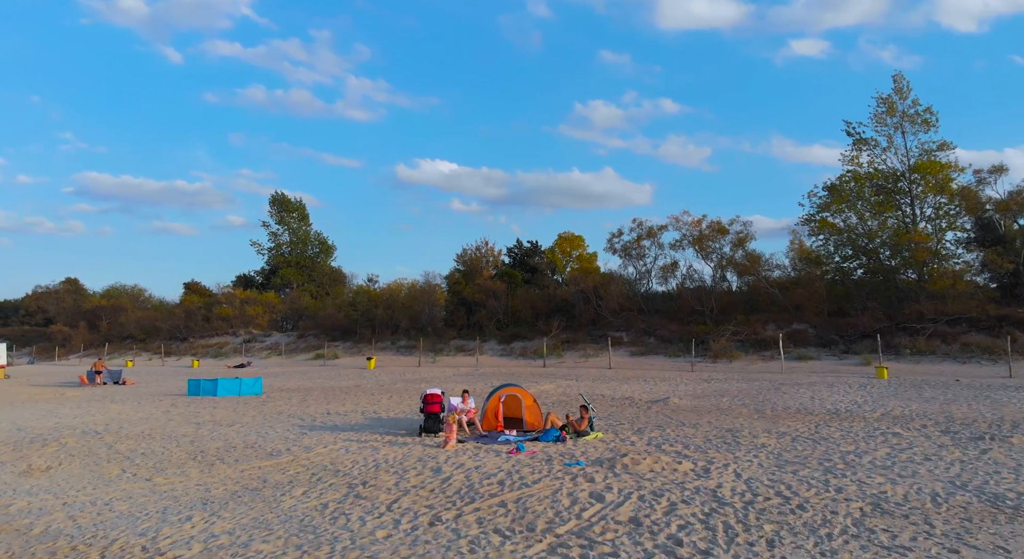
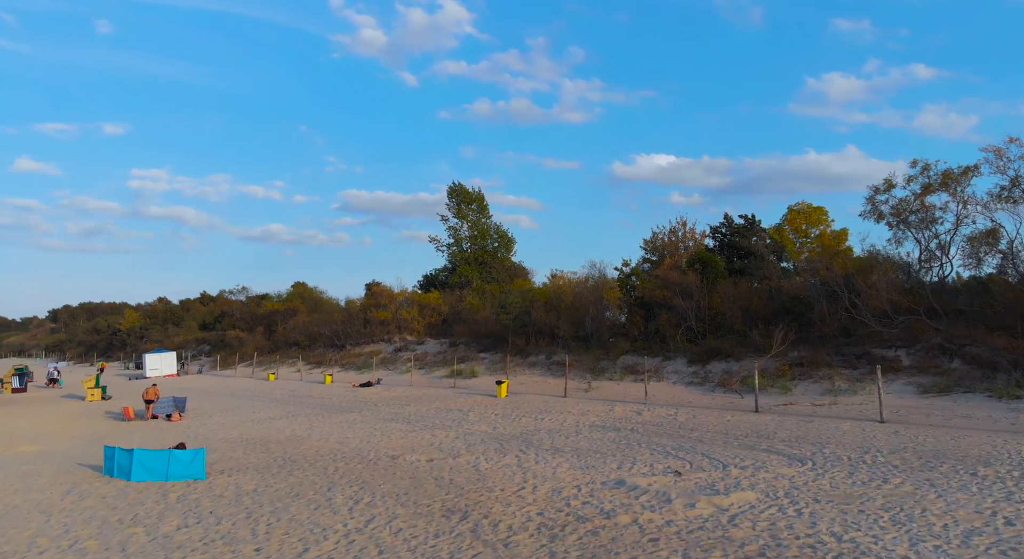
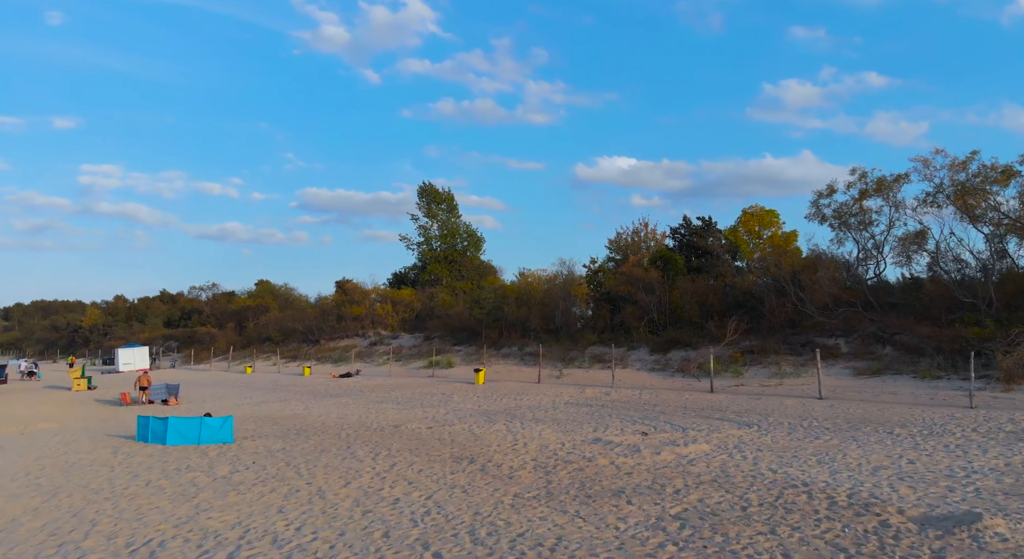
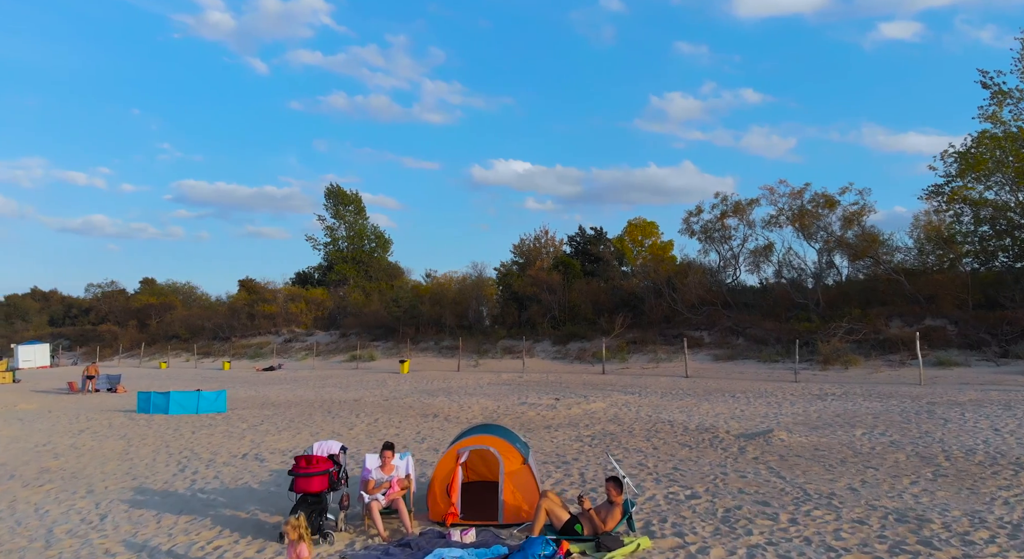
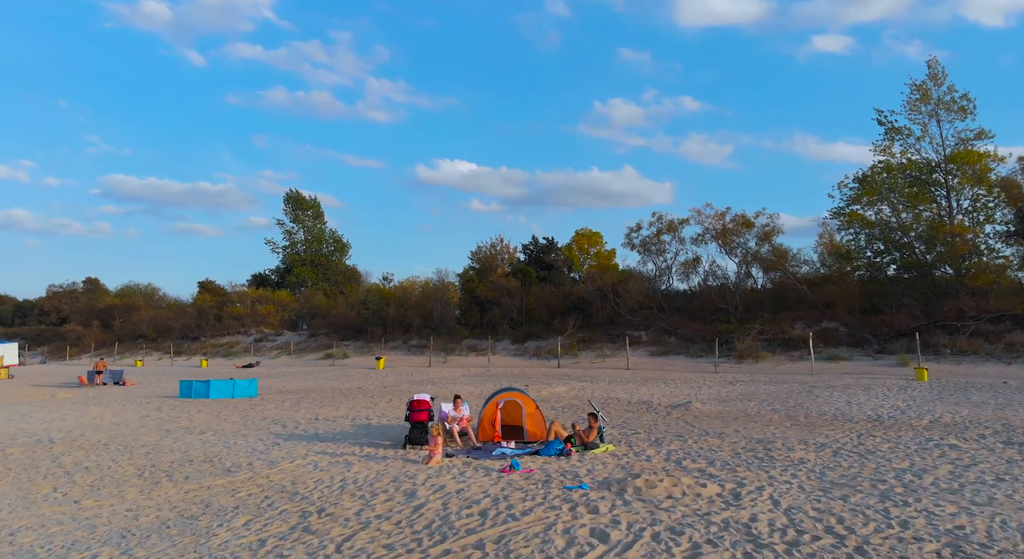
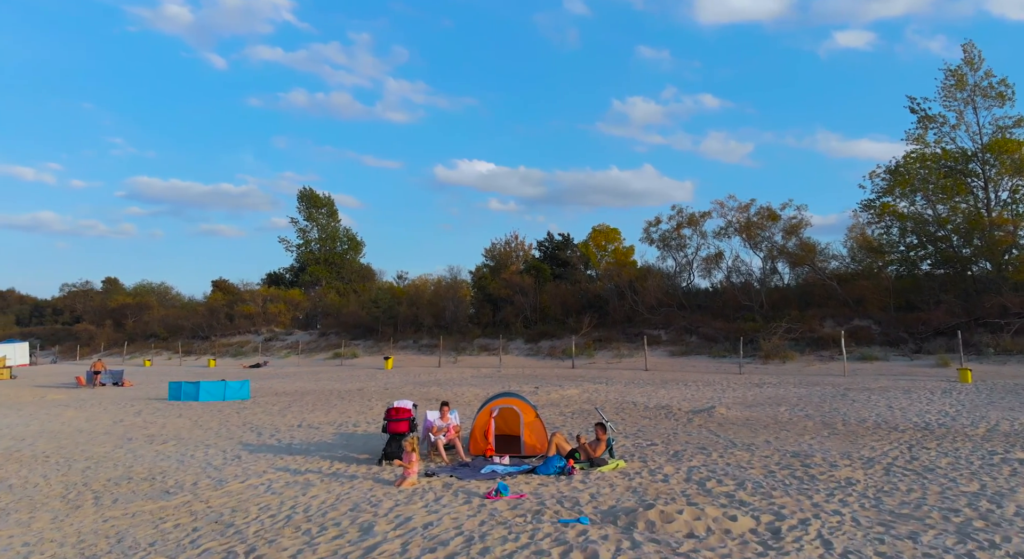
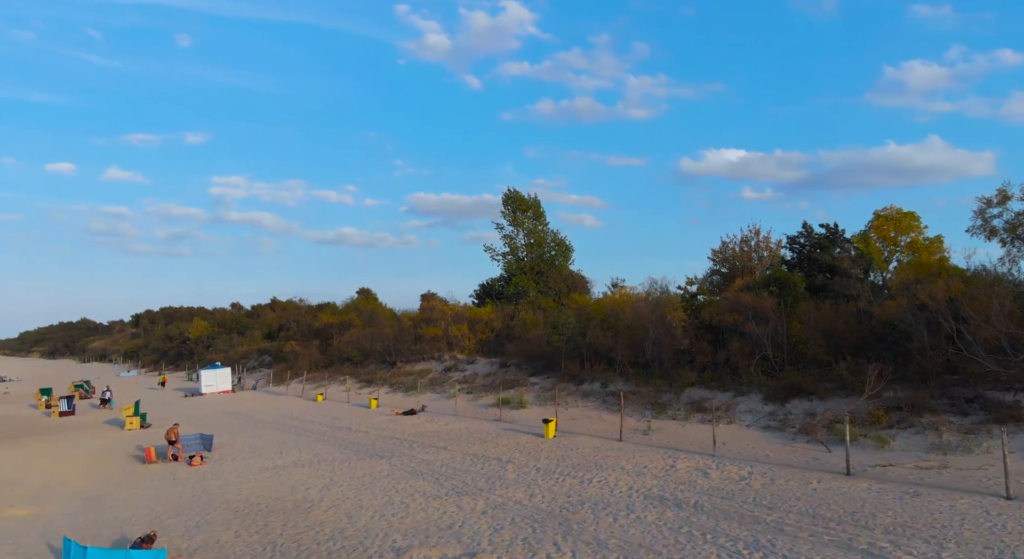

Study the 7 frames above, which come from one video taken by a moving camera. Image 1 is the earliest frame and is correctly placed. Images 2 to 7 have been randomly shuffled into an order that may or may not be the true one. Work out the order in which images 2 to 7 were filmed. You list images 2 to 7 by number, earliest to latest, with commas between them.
5, 6, 4, 3, 2, 7
